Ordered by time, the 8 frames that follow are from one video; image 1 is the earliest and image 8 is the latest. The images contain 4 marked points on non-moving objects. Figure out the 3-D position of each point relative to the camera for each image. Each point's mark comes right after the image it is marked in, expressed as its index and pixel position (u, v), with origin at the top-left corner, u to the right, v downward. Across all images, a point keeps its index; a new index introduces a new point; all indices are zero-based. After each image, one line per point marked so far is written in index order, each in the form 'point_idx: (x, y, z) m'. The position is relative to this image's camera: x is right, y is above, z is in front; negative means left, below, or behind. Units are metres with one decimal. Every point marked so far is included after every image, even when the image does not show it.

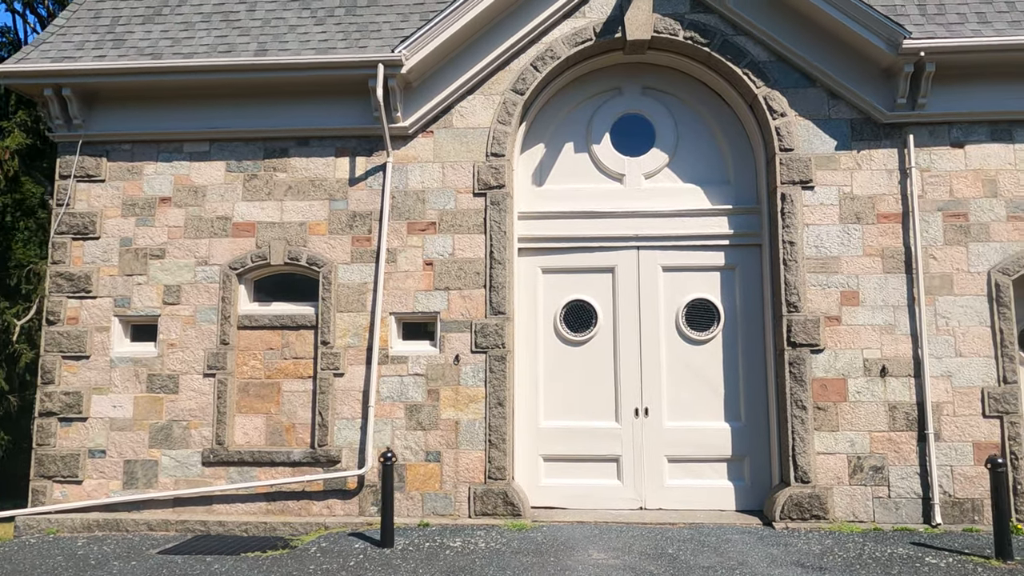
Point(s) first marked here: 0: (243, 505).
0: (-2.5, -2.0, +6.3) m
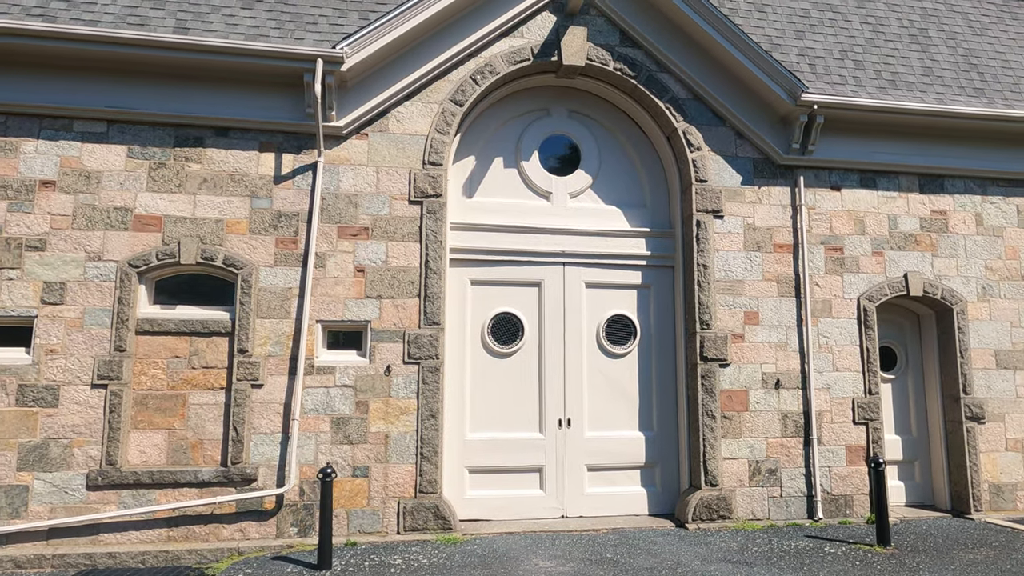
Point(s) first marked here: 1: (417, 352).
0: (-3.1, -2.0, +5.6) m
1: (-0.9, -0.6, +6.1) m
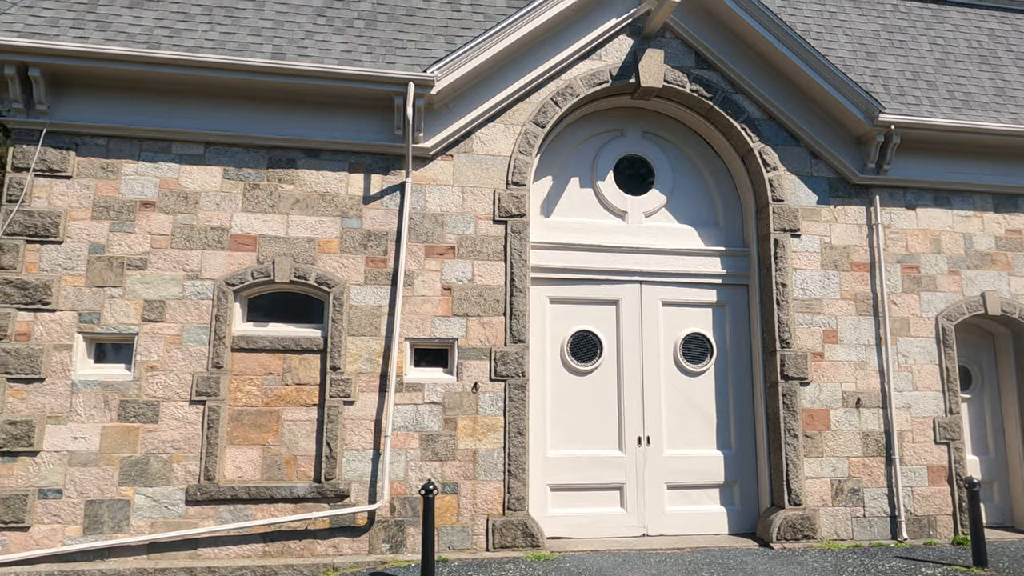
0: (-2.3, -2.2, +5.6) m
1: (-0.1, -0.8, +6.2) m
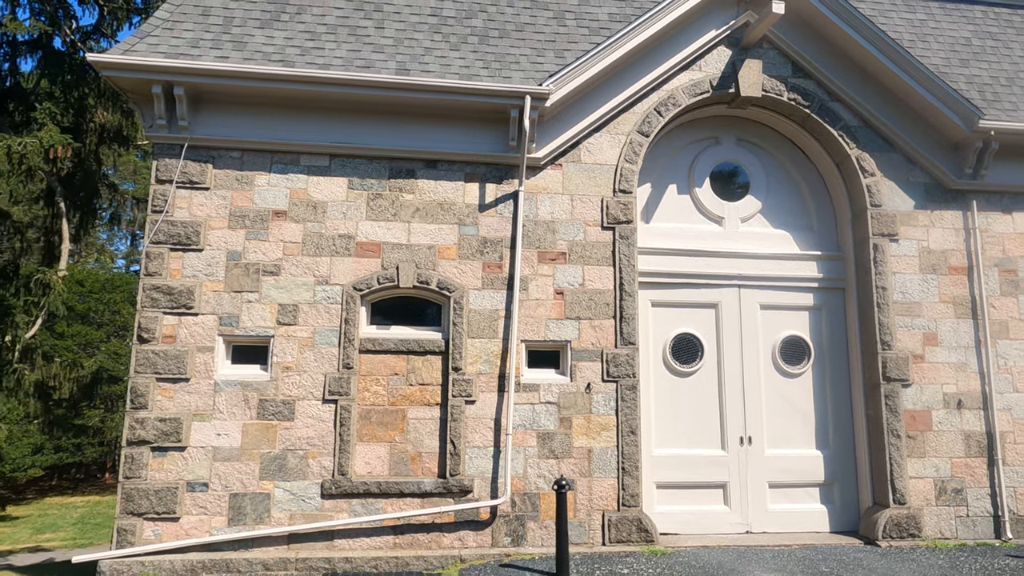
0: (-1.3, -2.2, +5.9) m
1: (+1.0, -0.8, +6.4) m
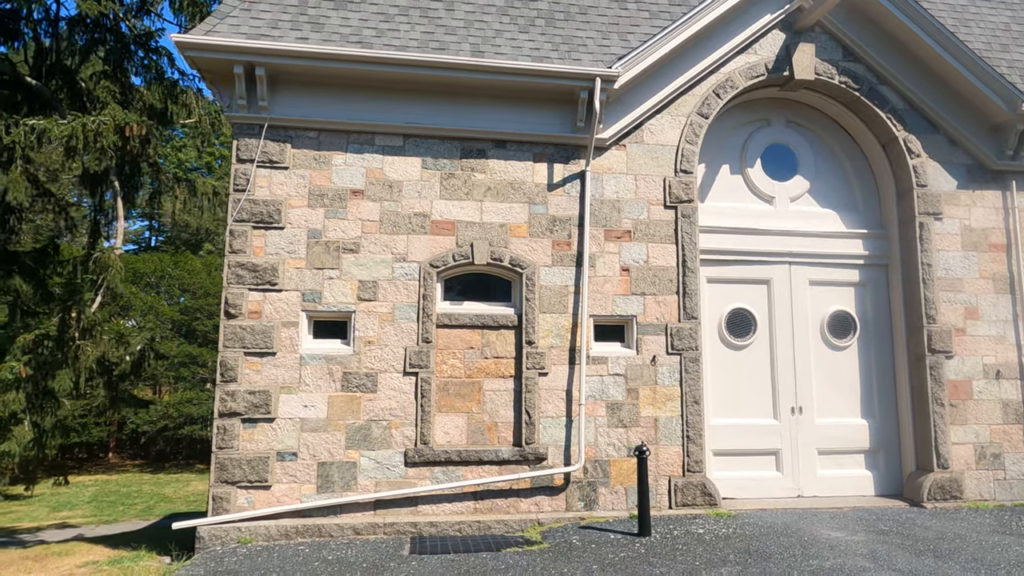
0: (-0.6, -2.0, +6.2) m
1: (+1.7, -0.6, +6.7) m
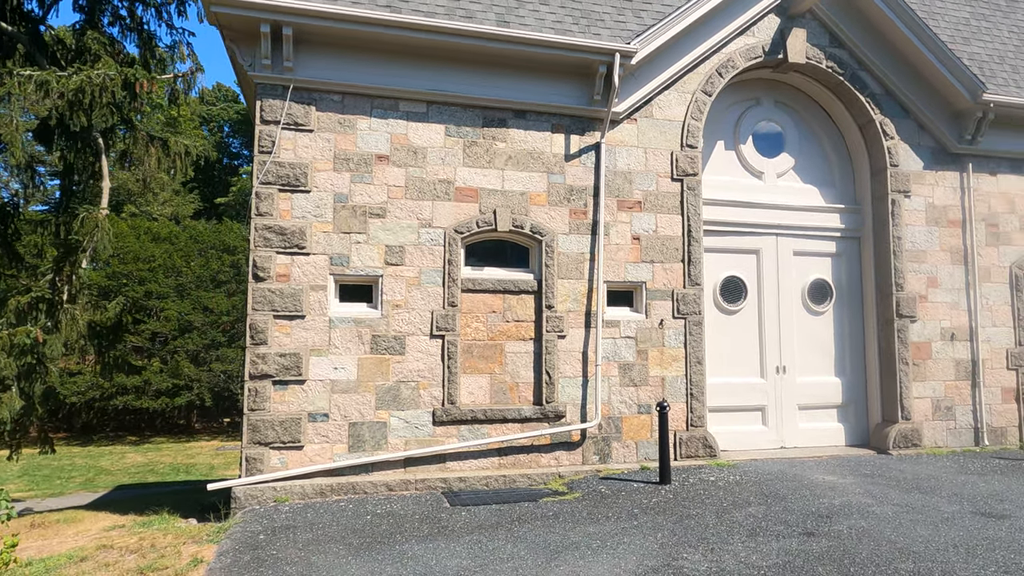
0: (-0.4, -1.7, +6.5) m
1: (+1.9, -0.2, +7.2) m
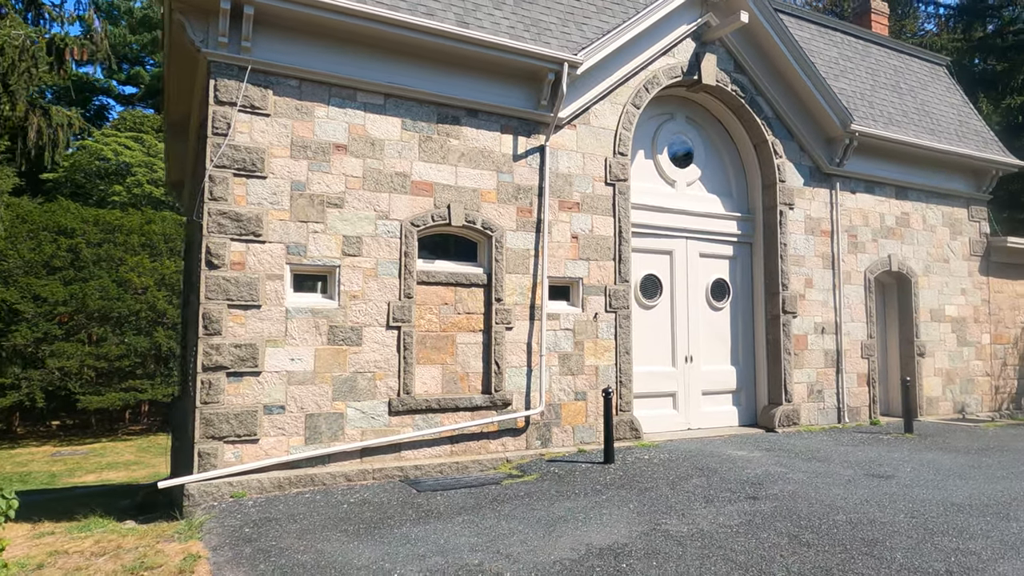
0: (-0.8, -1.6, +6.7) m
1: (+1.2, -0.2, +7.8) m
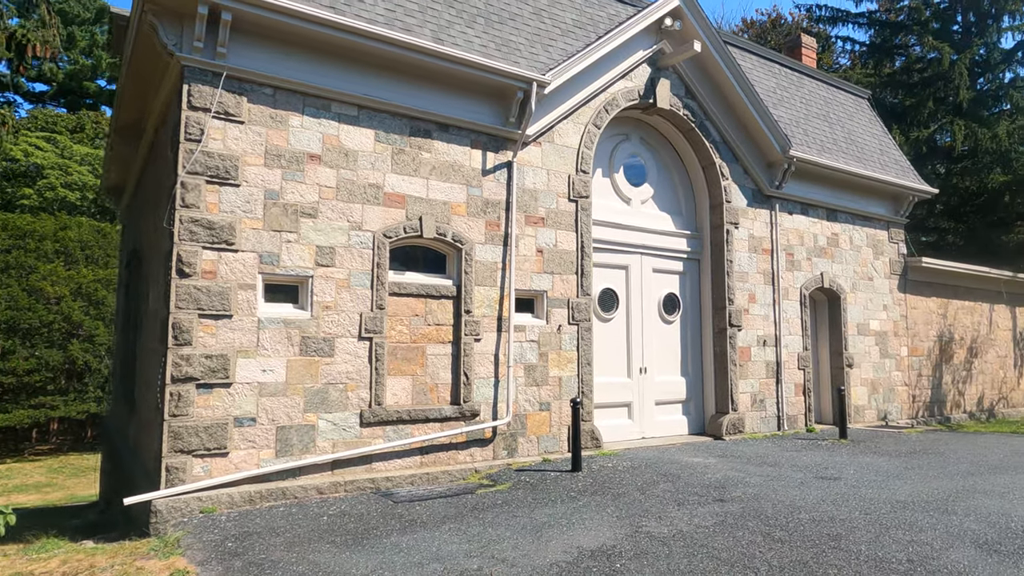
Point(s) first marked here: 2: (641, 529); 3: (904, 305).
0: (-1.1, -1.7, +6.7) m
1: (+0.8, -0.3, +8.0) m
2: (+0.9, -1.7, +4.8) m
3: (+7.2, -0.3, +12.3) m
